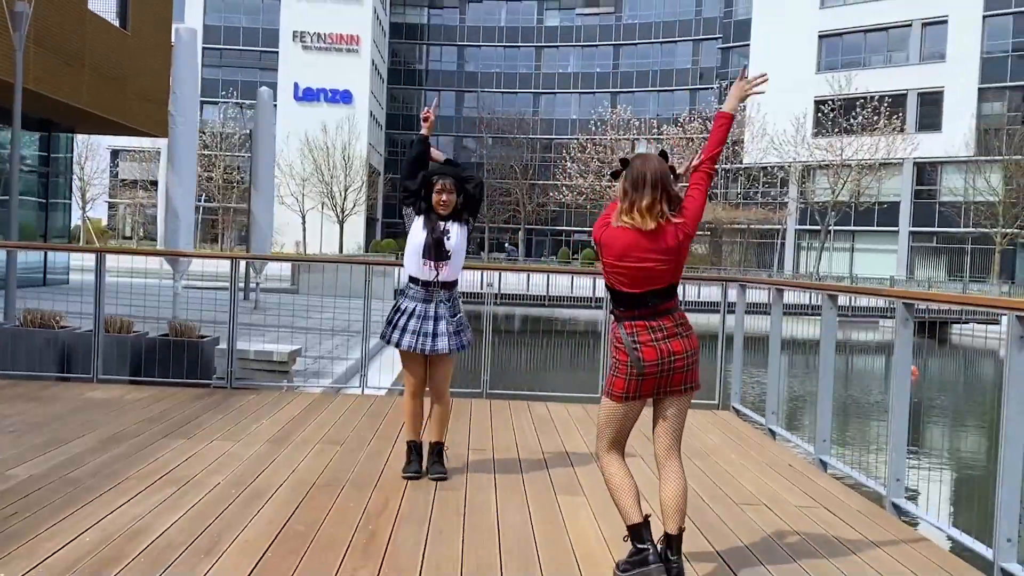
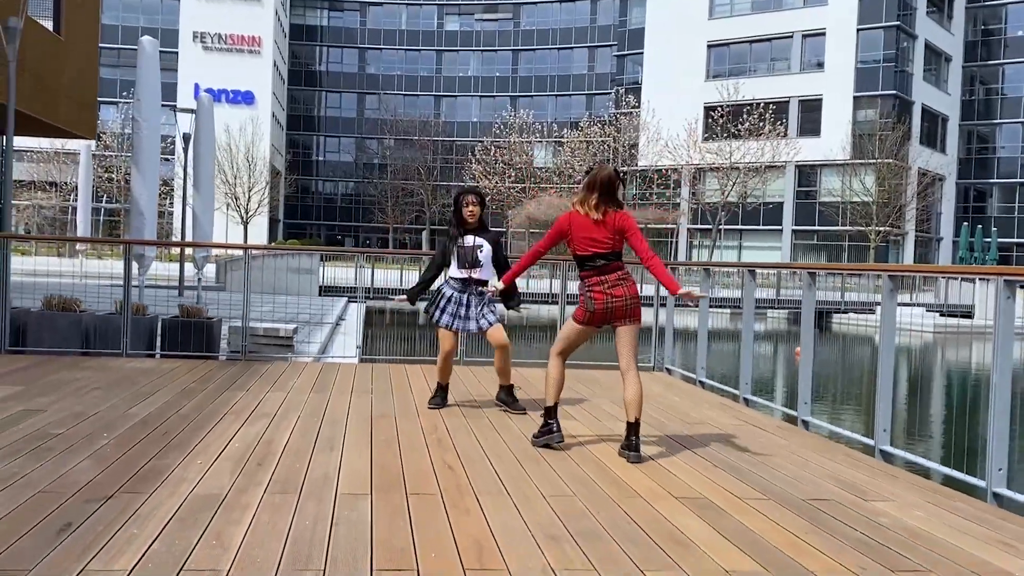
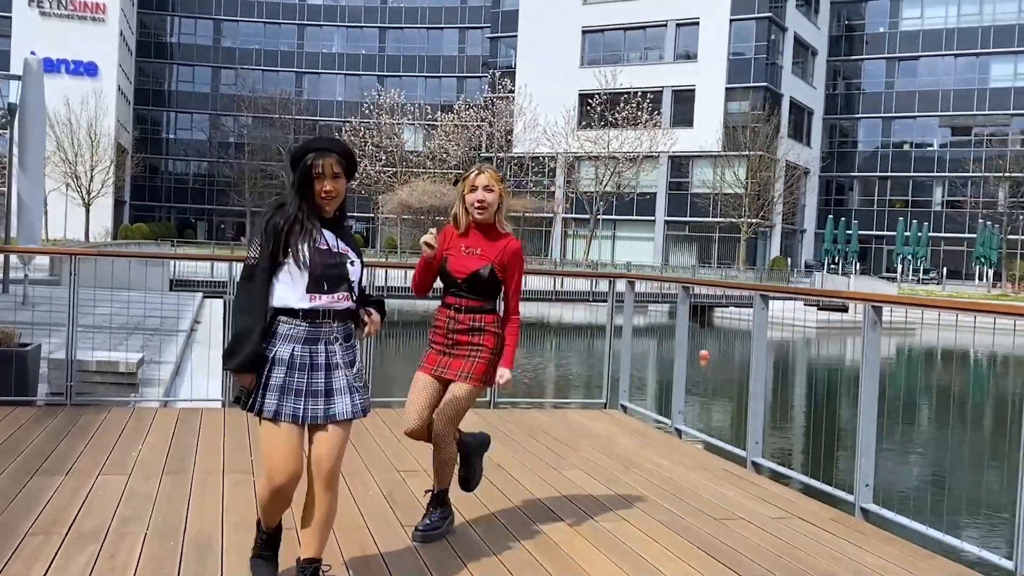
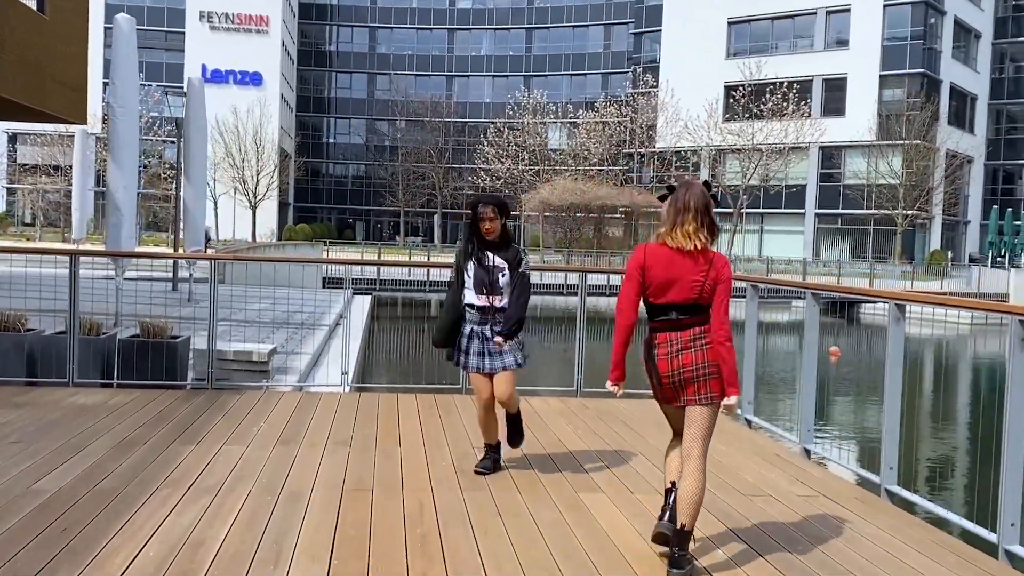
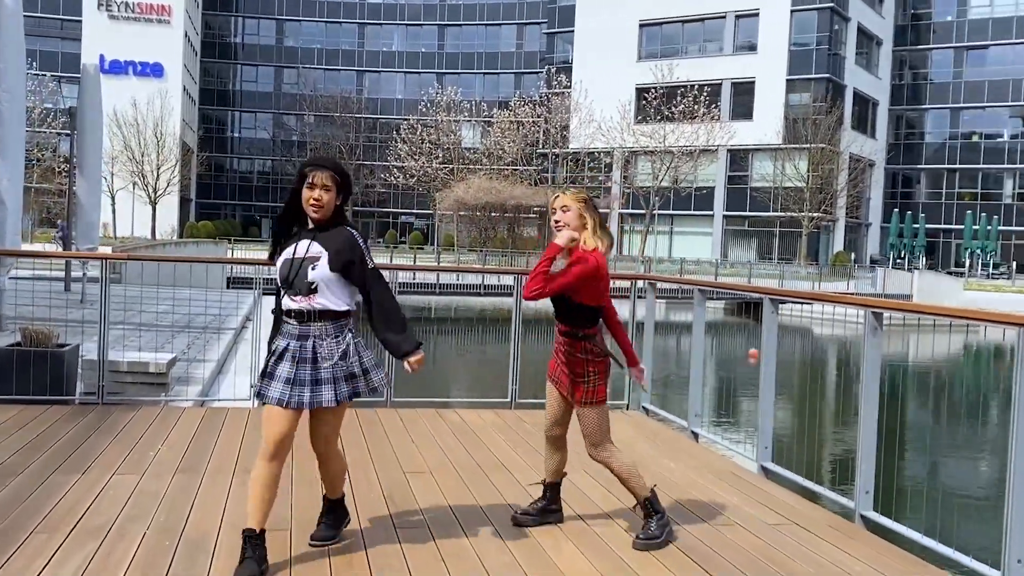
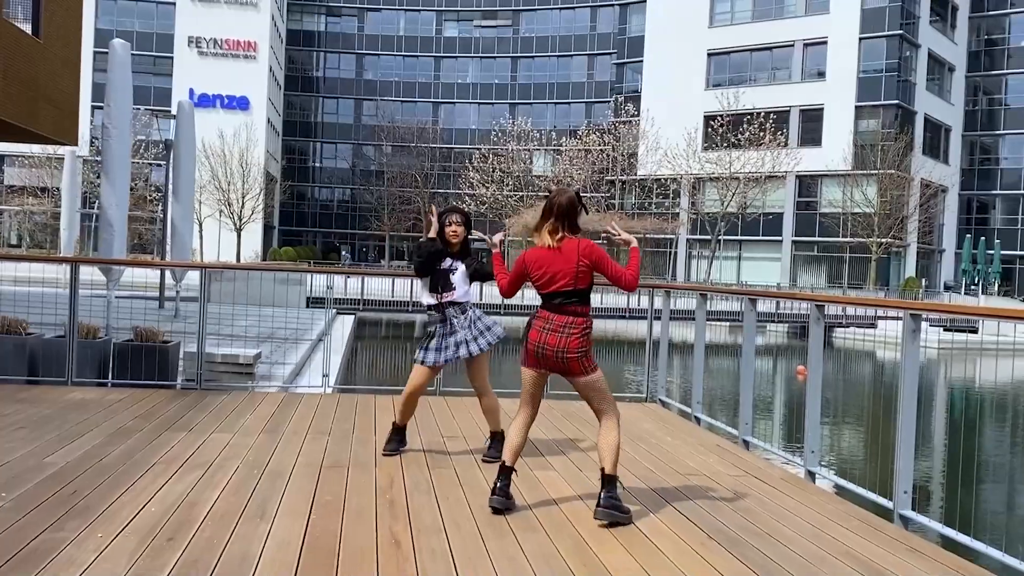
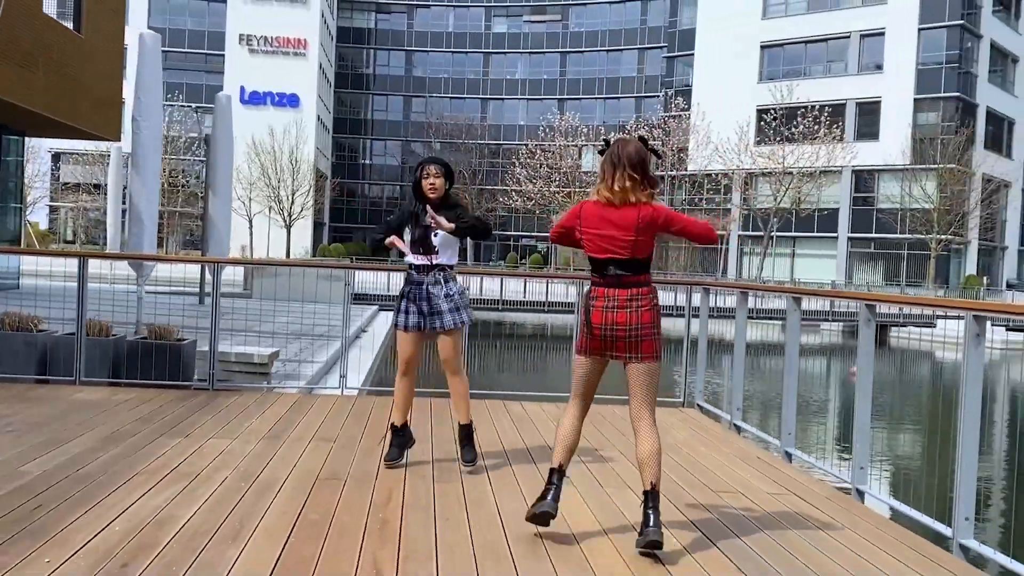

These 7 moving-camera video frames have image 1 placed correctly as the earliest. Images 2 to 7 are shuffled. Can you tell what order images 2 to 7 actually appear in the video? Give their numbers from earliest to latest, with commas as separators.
7, 6, 2, 4, 5, 3
